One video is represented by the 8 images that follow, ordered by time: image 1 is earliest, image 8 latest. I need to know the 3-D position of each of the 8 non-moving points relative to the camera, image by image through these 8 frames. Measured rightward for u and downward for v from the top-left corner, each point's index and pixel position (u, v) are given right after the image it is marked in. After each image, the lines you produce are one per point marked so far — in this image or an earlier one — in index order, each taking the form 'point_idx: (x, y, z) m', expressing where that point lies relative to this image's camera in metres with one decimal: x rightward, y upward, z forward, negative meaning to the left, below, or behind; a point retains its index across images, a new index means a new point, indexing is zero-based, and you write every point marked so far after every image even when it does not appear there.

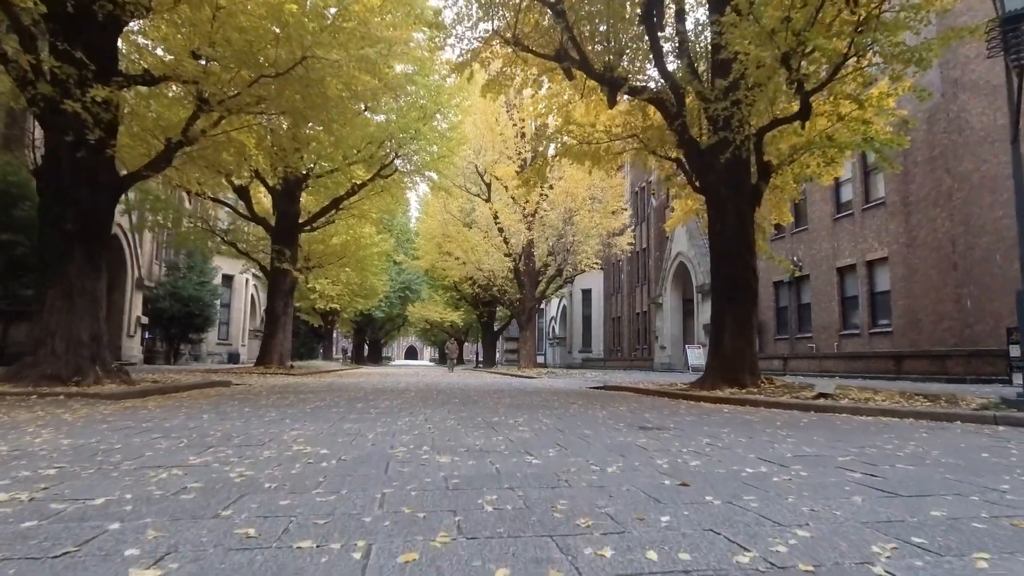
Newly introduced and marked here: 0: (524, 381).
0: (+0.3, -2.7, +17.2) m
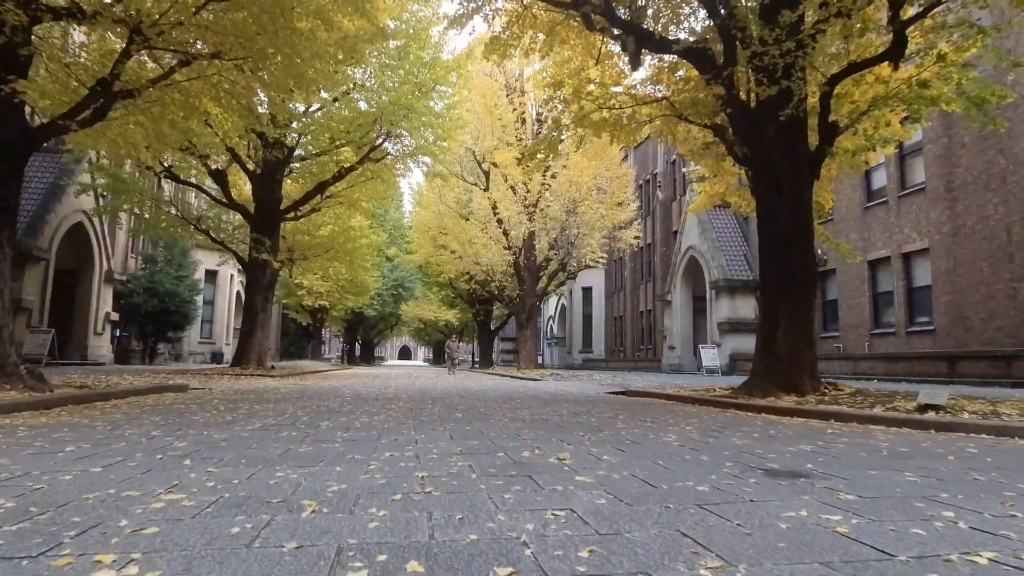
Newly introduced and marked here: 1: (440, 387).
0: (+0.4, -2.5, +15.3) m
1: (-1.6, -2.1, +12.8) m
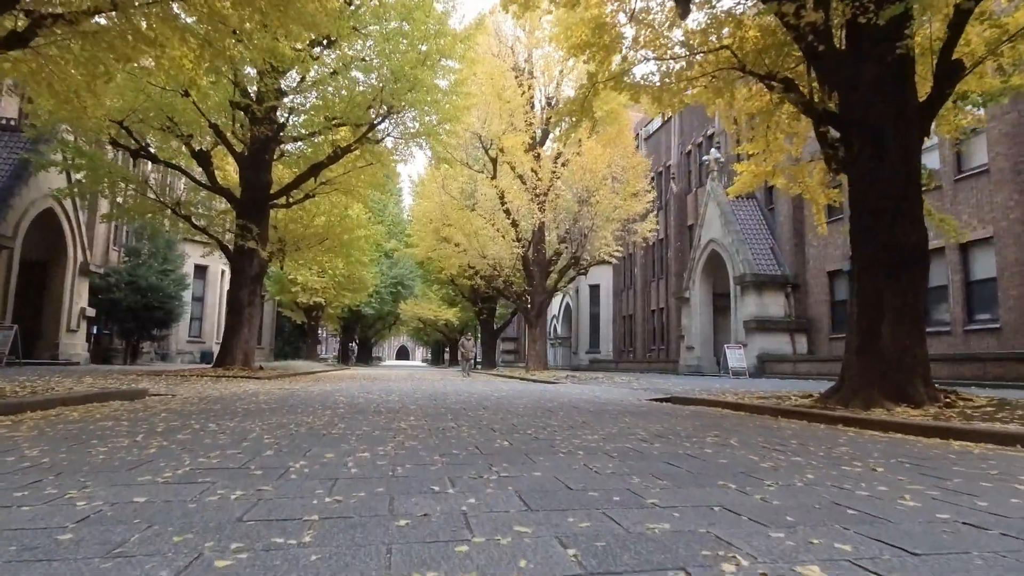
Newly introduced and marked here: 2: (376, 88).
0: (+0.9, -2.3, +13.5) m
1: (-1.2, -1.9, +10.9) m
2: (-4.2, +6.2, +18.6) m
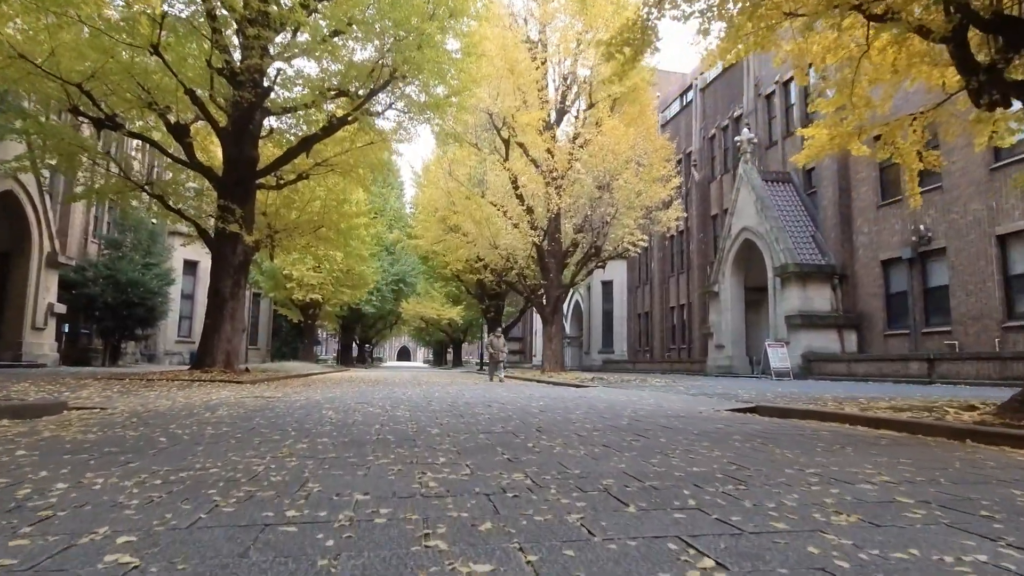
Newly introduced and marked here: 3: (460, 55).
0: (+1.4, -2.0, +11.2) m
1: (-0.7, -1.6, +8.7) m
2: (-3.7, +6.5, +16.4) m
3: (-1.5, +6.8, +17.1) m
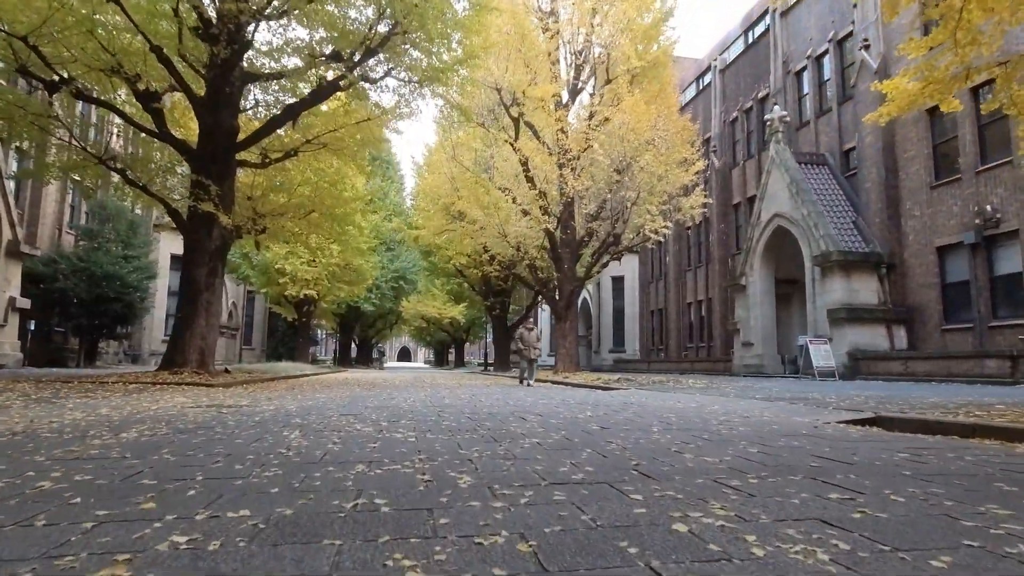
0: (+1.8, -1.7, +9.2) m
1: (-0.3, -1.4, +6.7) m
2: (-3.3, +6.7, +14.4) m
3: (-1.2, +7.1, +15.1) m
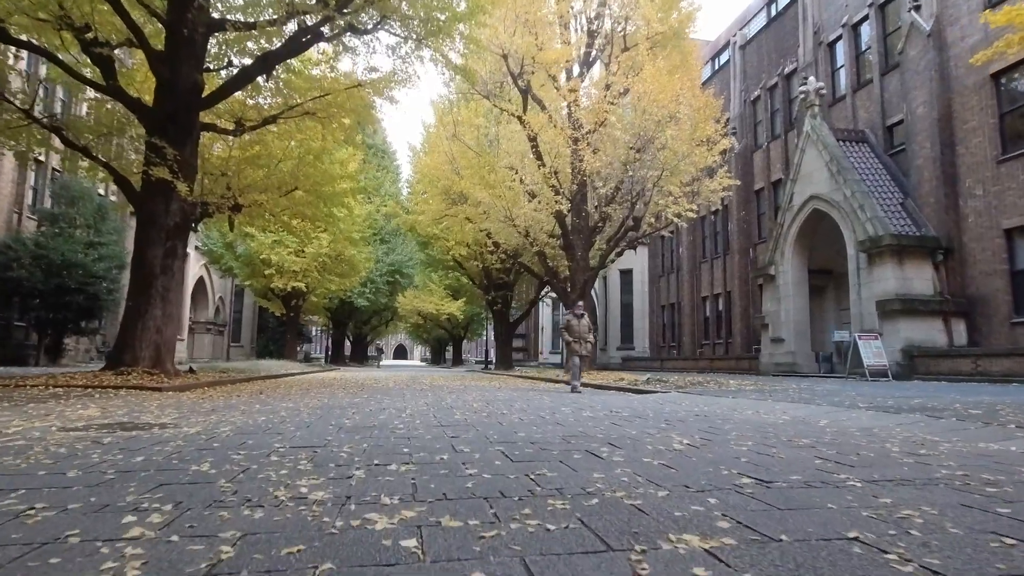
0: (+2.1, -1.4, +7.1) m
1: (+0.1, -1.1, +4.5) m
2: (-3.0, +7.1, +12.2) m
3: (-0.9, +7.4, +13.0) m
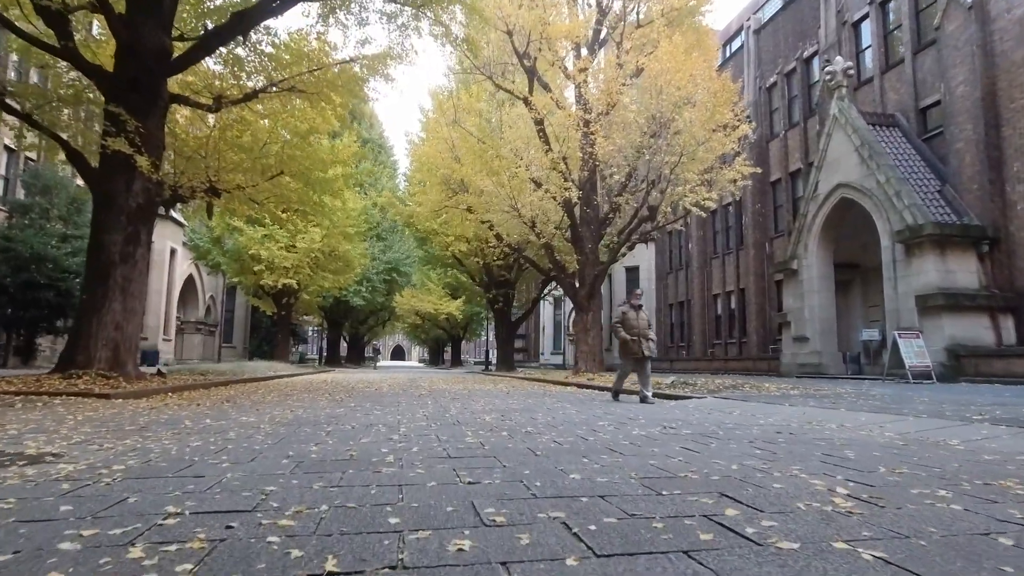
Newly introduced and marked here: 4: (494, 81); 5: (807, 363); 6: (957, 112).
0: (+2.3, -1.3, +5.7) m
1: (+0.3, -0.9, +3.1) m
2: (-2.9, +7.2, +10.8) m
3: (-0.7, +7.6, +11.6) m
4: (-0.6, +6.6, +18.9) m
5: (+9.6, -2.4, +19.4) m
6: (+12.4, +4.9, +16.4) m
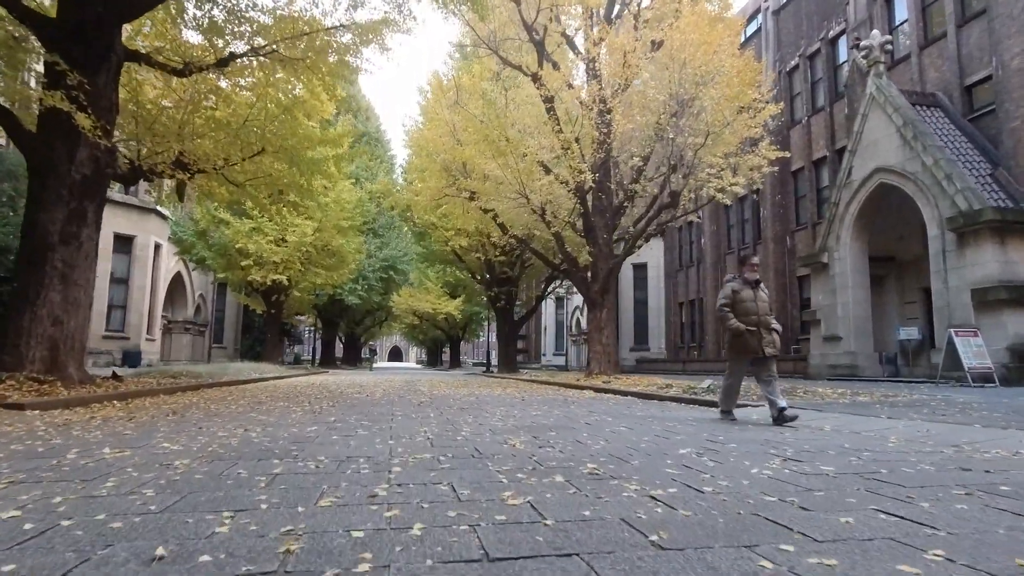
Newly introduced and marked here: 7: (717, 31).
0: (+2.6, -1.1, +4.1) m
1: (+0.5, -0.7, +1.5) m
2: (-2.6, +7.4, +9.2) m
3: (-0.5, +7.8, +10.0) m
4: (-0.4, +6.8, +17.3) m
5: (+9.8, -2.3, +17.8) m
6: (+12.6, +5.0, +14.9) m
7: (+5.5, +6.9, +15.9) m
